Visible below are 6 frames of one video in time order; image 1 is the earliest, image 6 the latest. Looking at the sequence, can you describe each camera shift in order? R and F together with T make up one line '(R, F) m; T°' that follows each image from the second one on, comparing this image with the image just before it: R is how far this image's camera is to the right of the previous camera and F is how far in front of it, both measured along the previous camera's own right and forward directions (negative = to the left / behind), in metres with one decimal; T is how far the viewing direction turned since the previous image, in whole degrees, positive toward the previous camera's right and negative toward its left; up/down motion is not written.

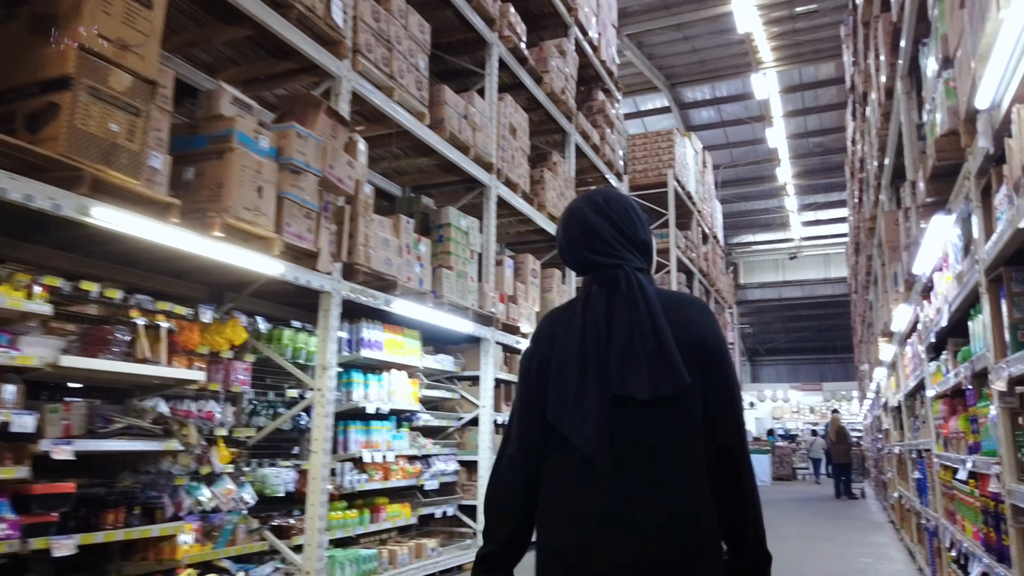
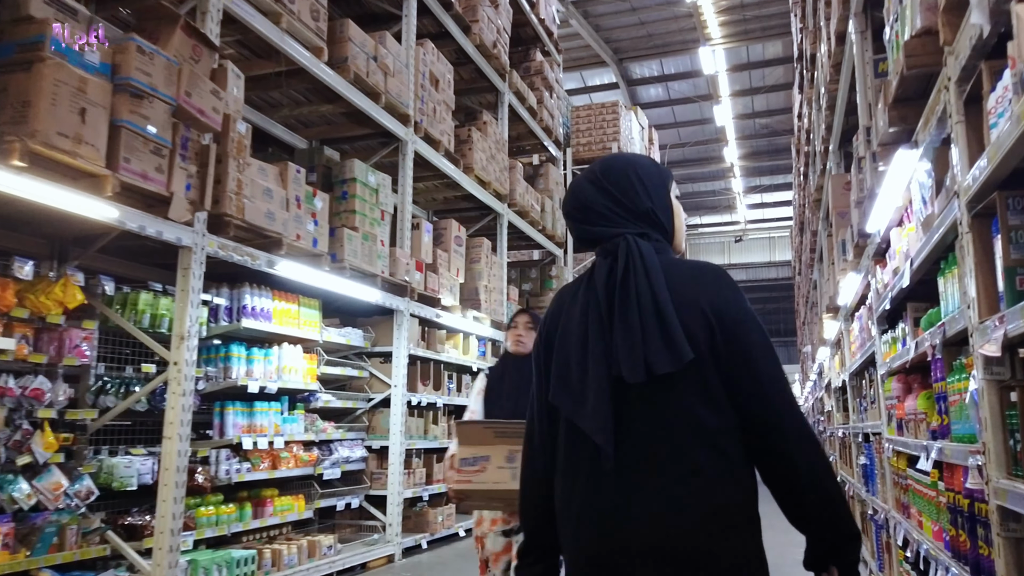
(+0.3, +0.6) m; +4°
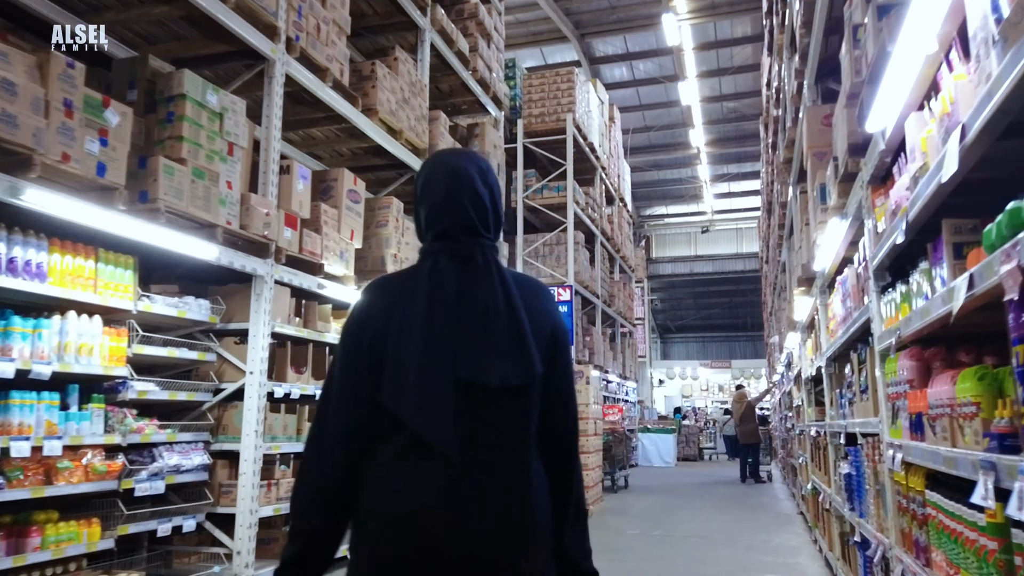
(+0.5, +1.2) m; +2°
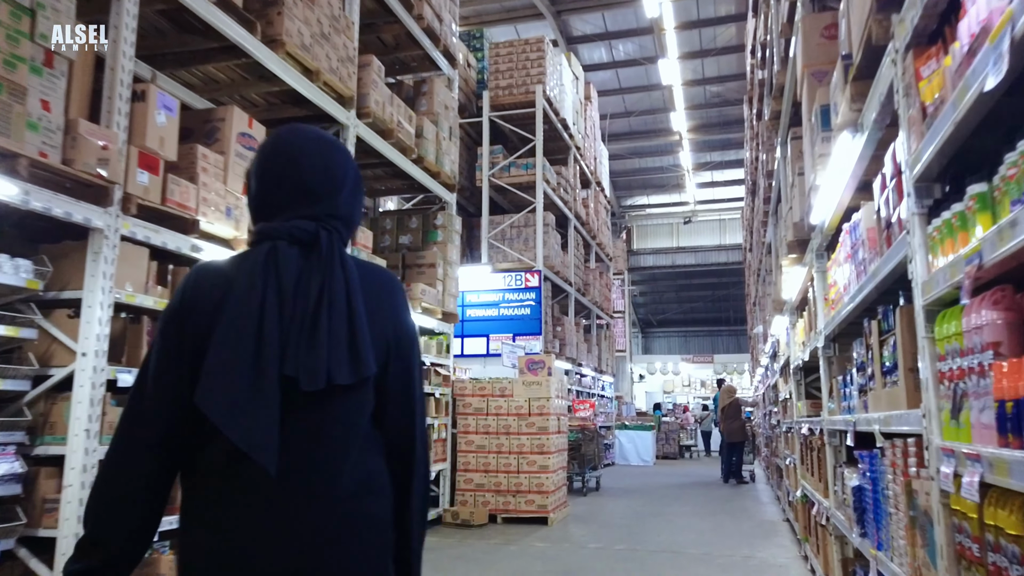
(+0.3, +1.0) m; +1°
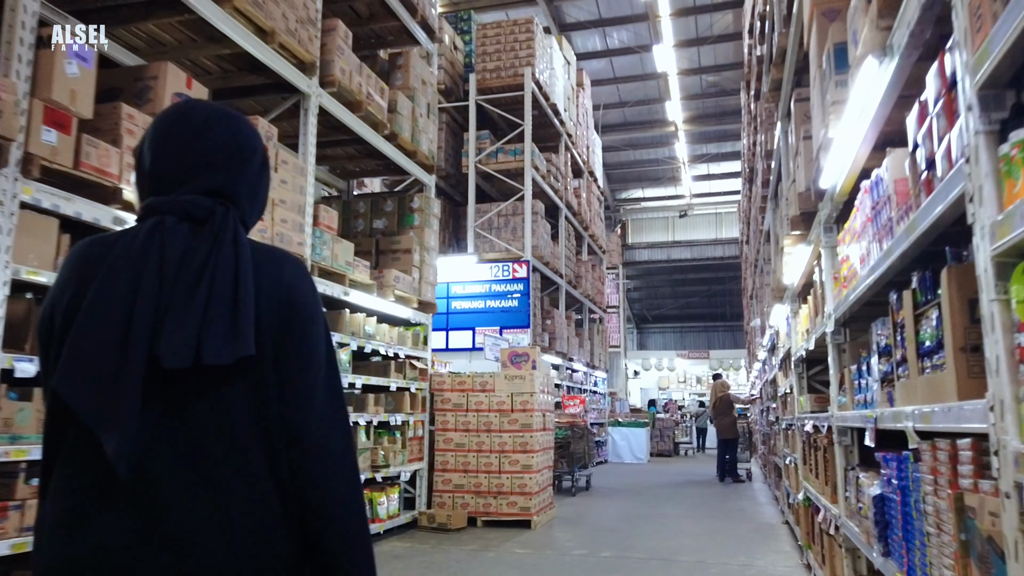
(+0.1, +0.5) m; 0°
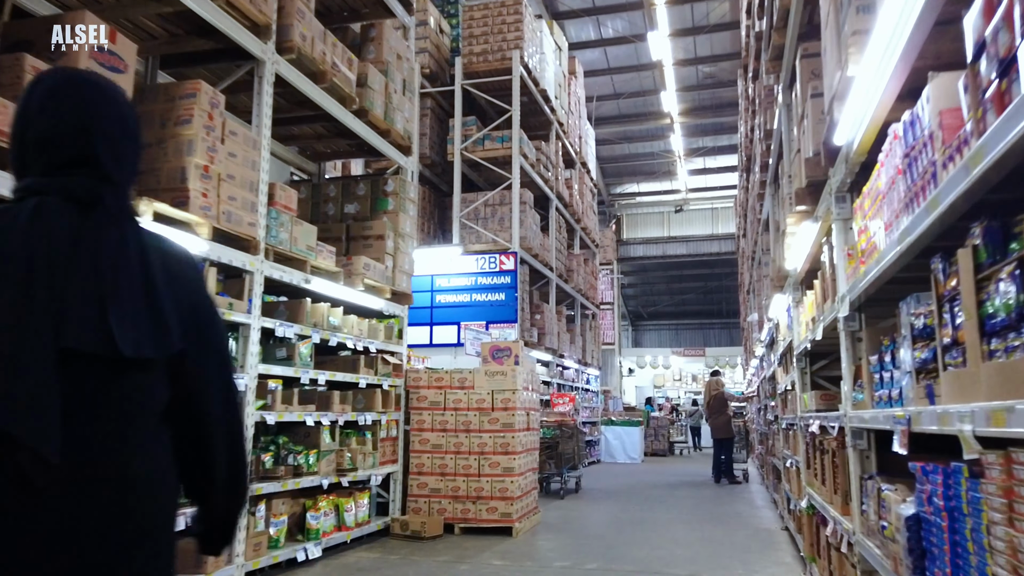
(+0.1, +0.5) m; 0°
